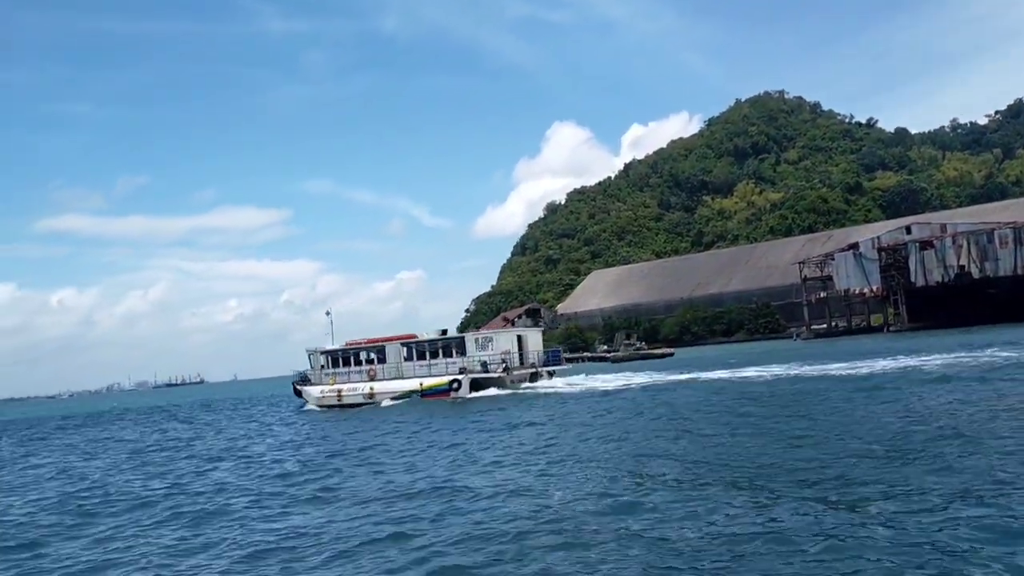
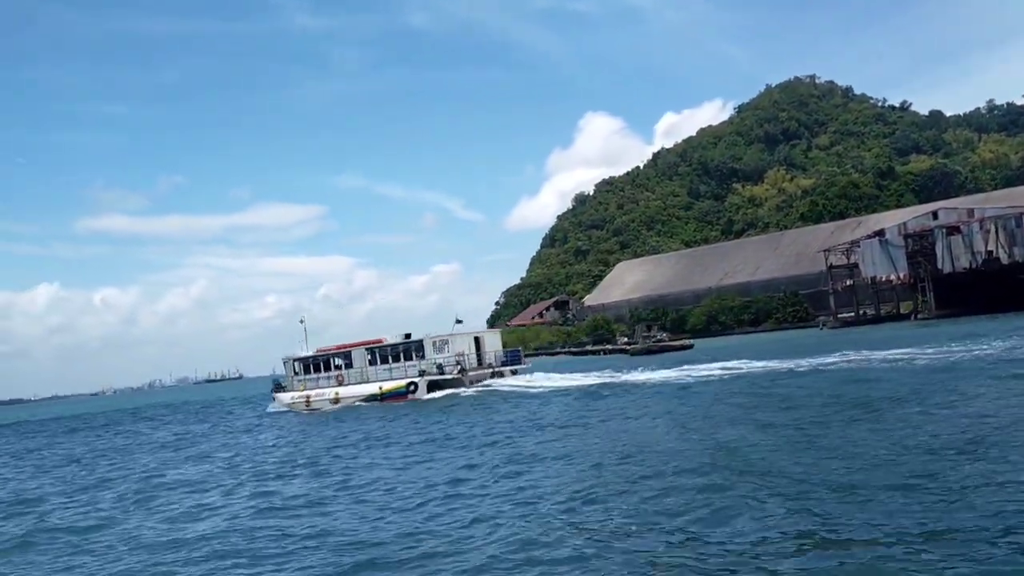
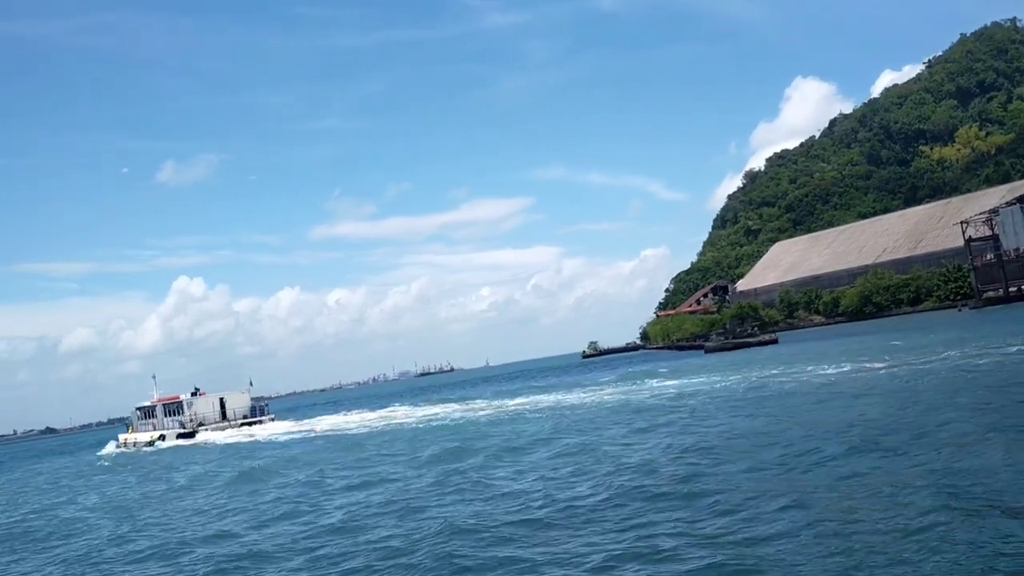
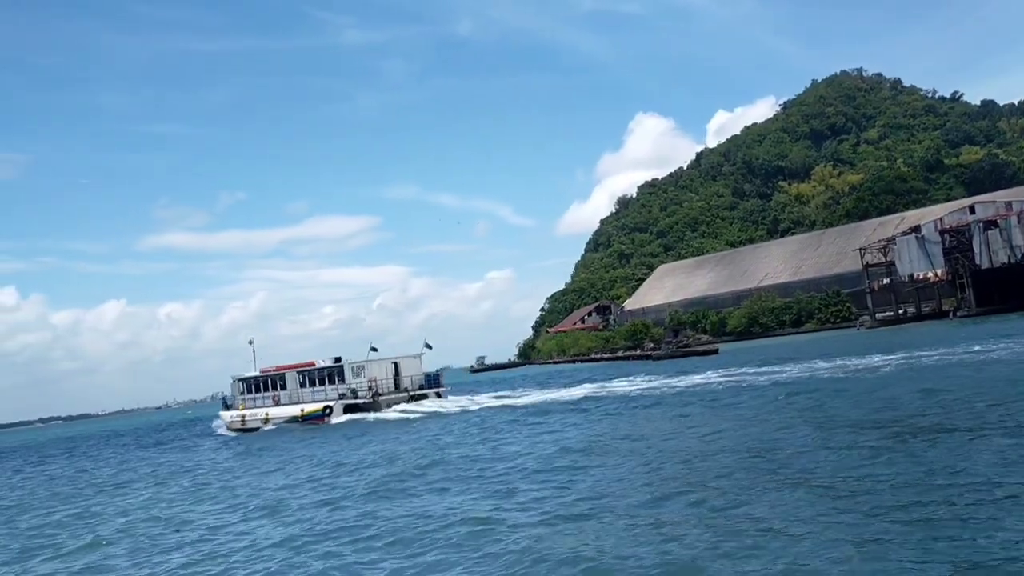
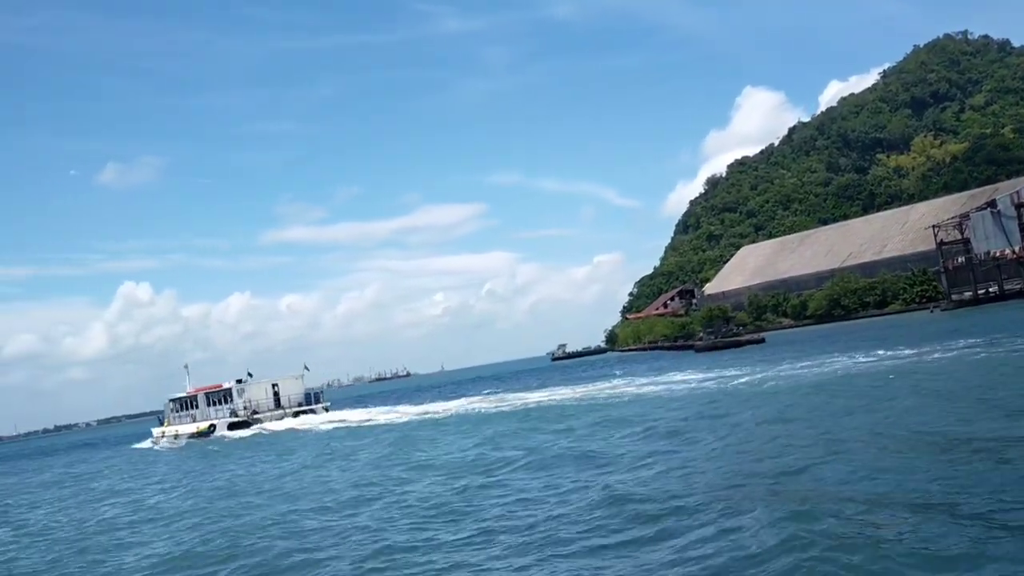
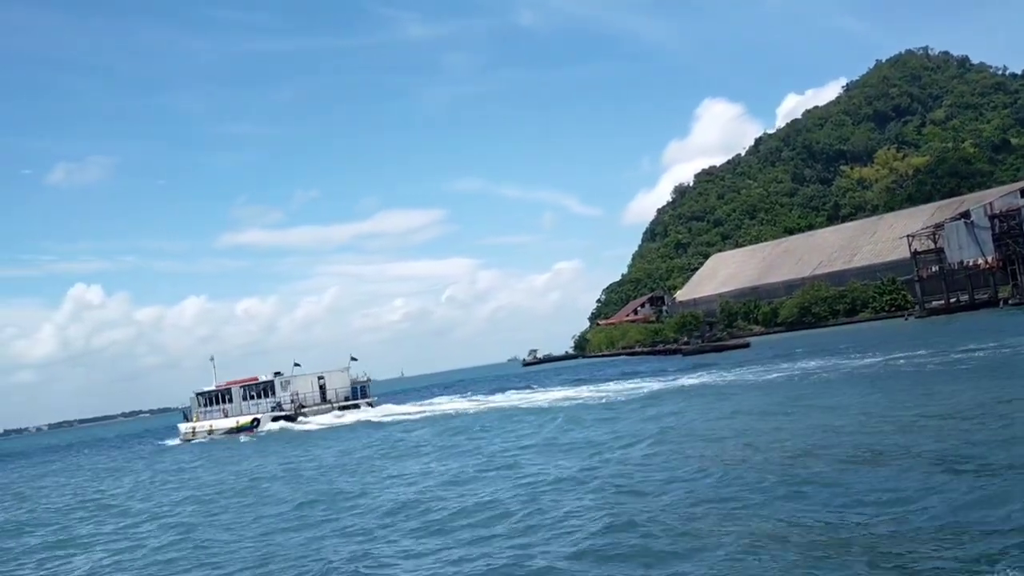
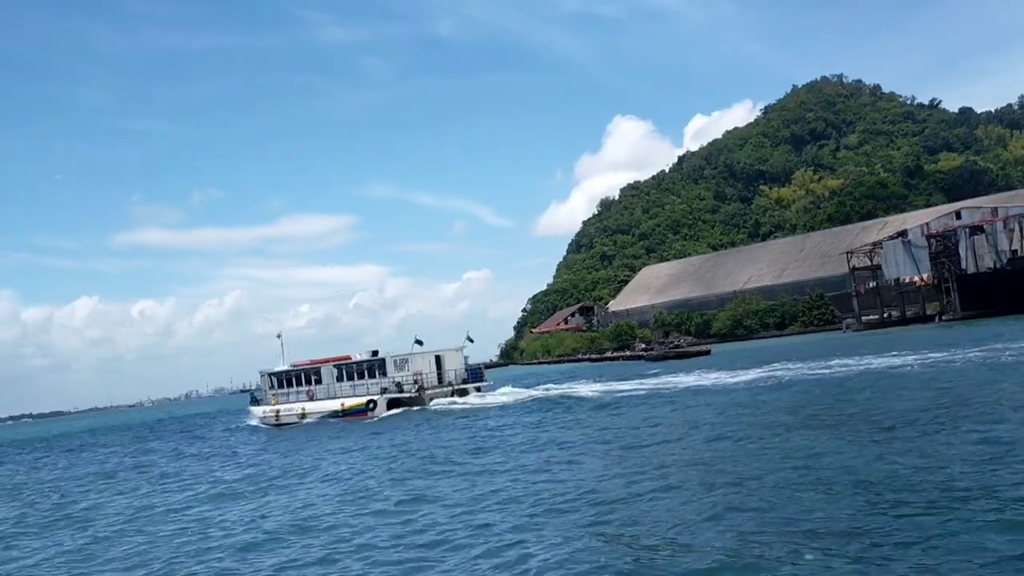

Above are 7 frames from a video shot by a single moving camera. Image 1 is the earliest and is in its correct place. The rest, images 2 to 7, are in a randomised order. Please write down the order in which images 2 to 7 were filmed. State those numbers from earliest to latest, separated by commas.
2, 7, 4, 6, 5, 3
